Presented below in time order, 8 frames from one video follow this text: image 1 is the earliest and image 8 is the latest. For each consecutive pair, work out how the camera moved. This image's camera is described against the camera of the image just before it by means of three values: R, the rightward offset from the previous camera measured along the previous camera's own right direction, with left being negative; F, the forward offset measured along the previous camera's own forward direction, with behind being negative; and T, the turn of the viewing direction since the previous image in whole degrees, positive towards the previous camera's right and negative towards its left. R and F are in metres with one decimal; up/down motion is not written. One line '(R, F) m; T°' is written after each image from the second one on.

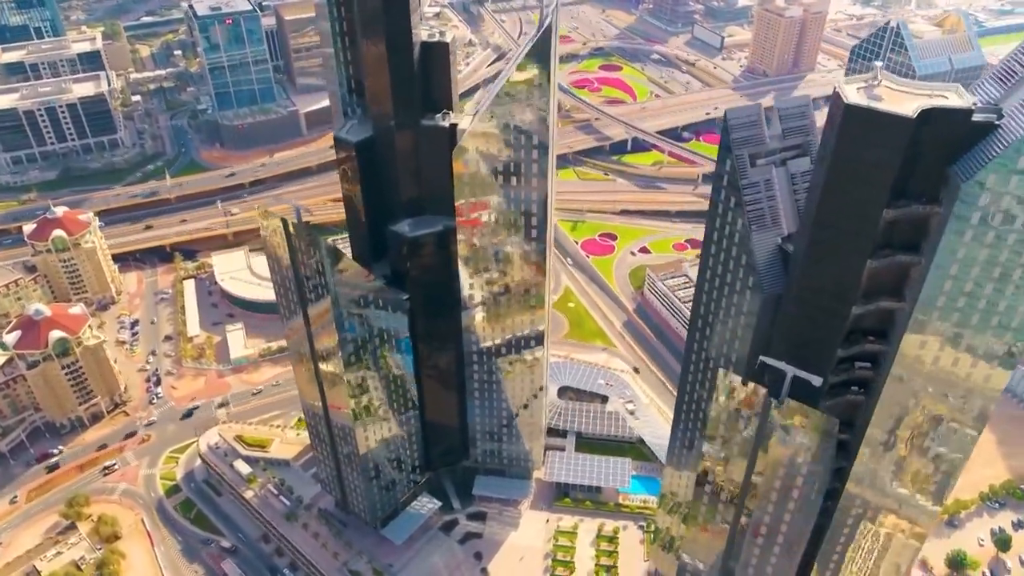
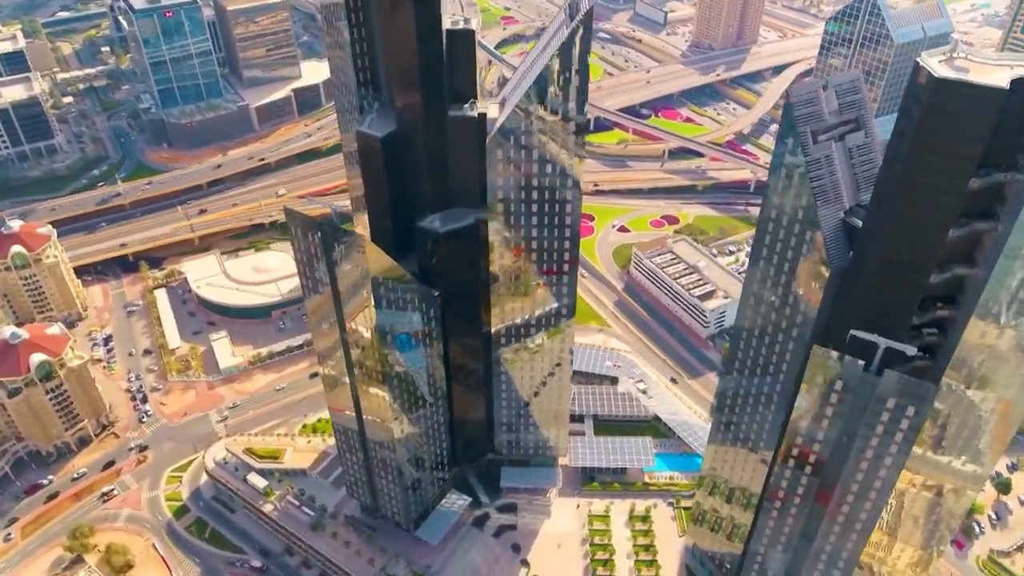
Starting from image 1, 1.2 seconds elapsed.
(-22.5, +3.4) m; +5°
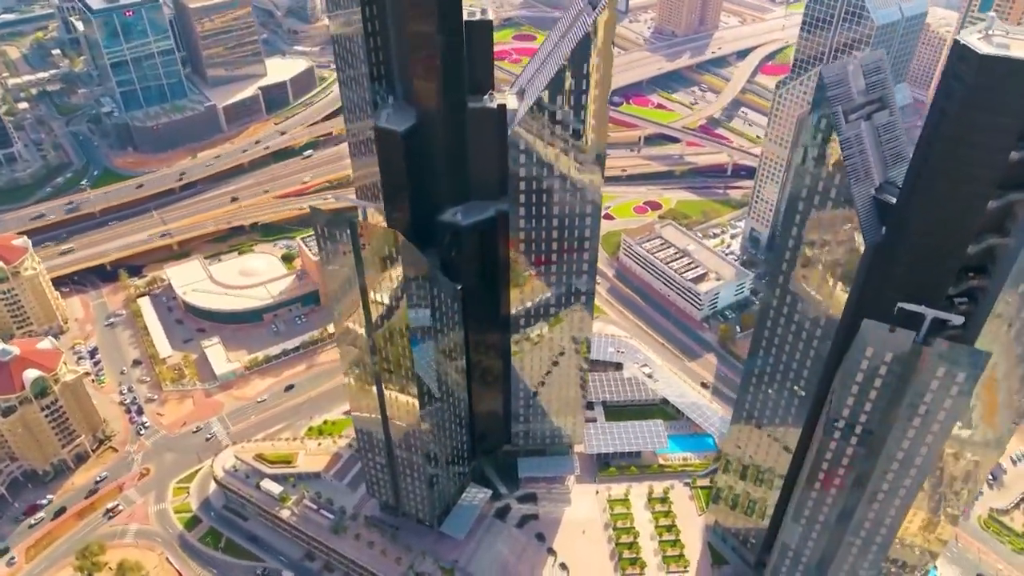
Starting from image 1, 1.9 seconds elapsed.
(-14.8, +0.4) m; +3°
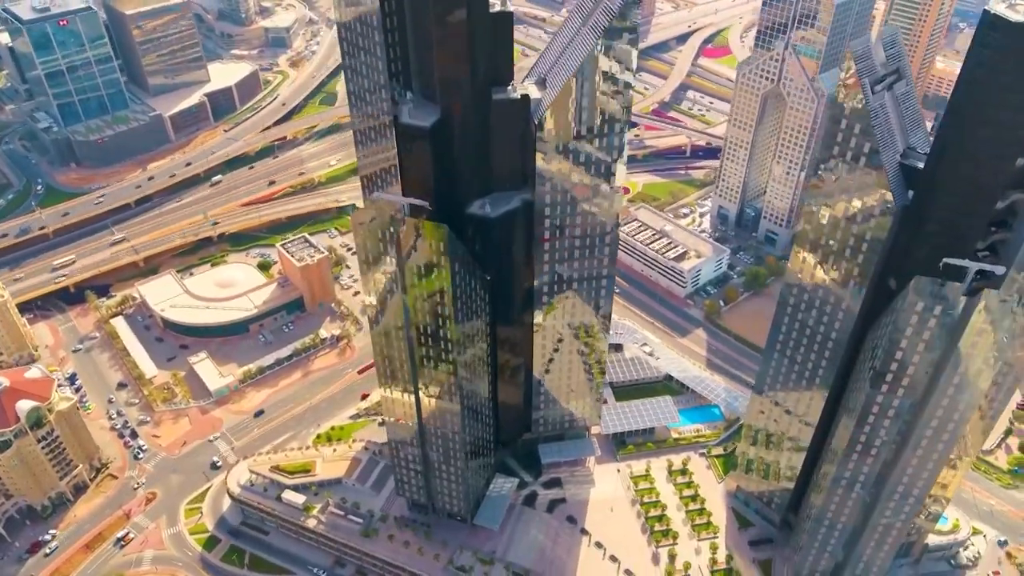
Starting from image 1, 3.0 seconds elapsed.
(-22.1, -0.7) m; +5°
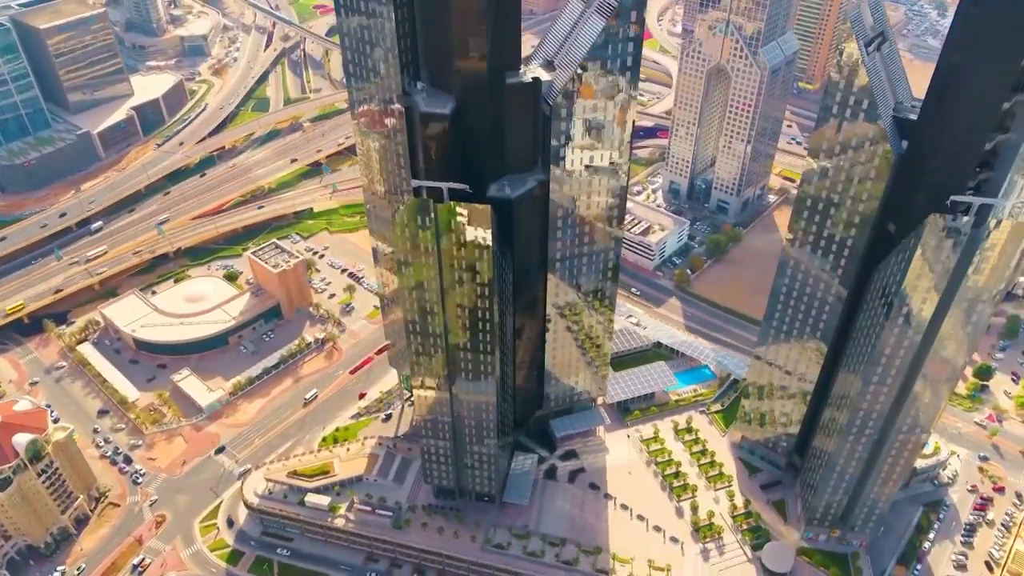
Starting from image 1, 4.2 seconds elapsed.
(-25.2, -3.5) m; +7°
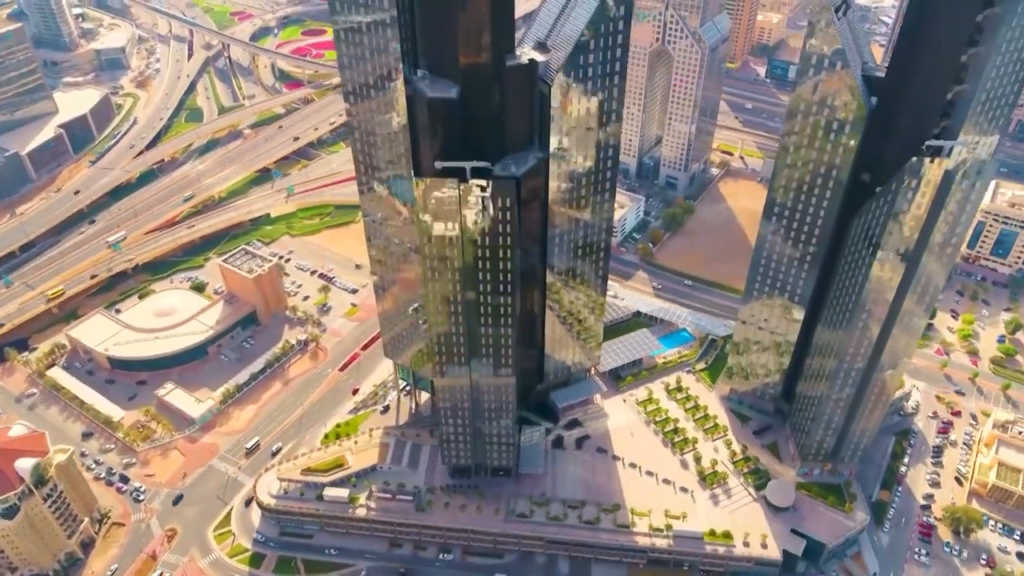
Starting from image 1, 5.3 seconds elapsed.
(-22.0, -5.6) m; +6°
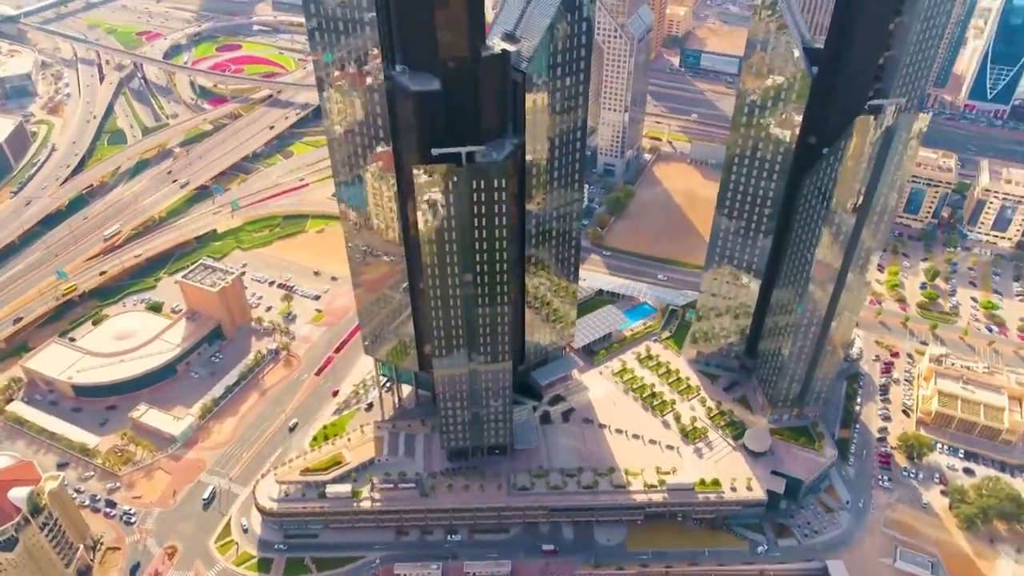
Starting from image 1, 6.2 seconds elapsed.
(-18.5, -7.3) m; +6°
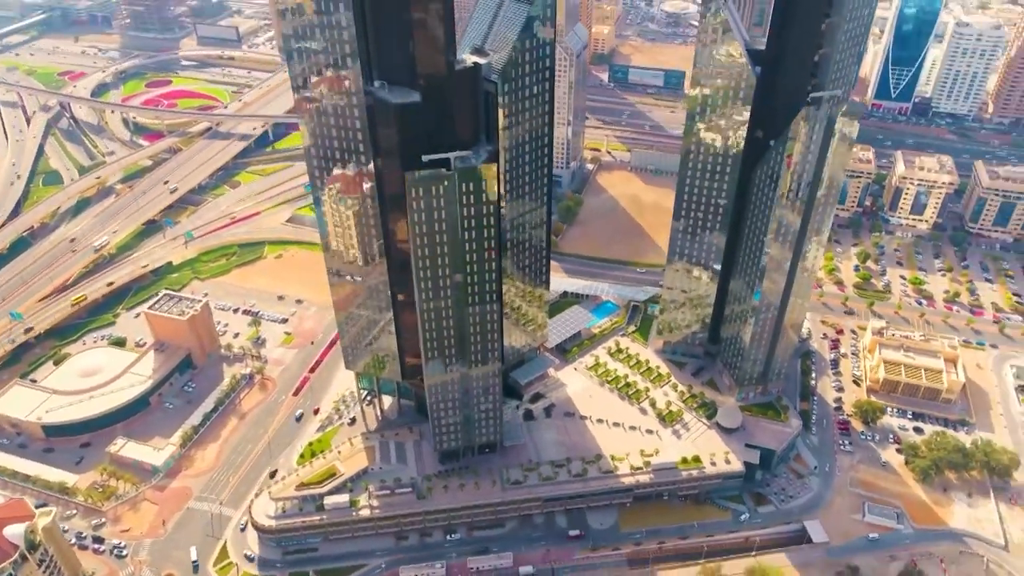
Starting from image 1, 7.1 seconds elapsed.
(-14.5, -8.2) m; +5°
